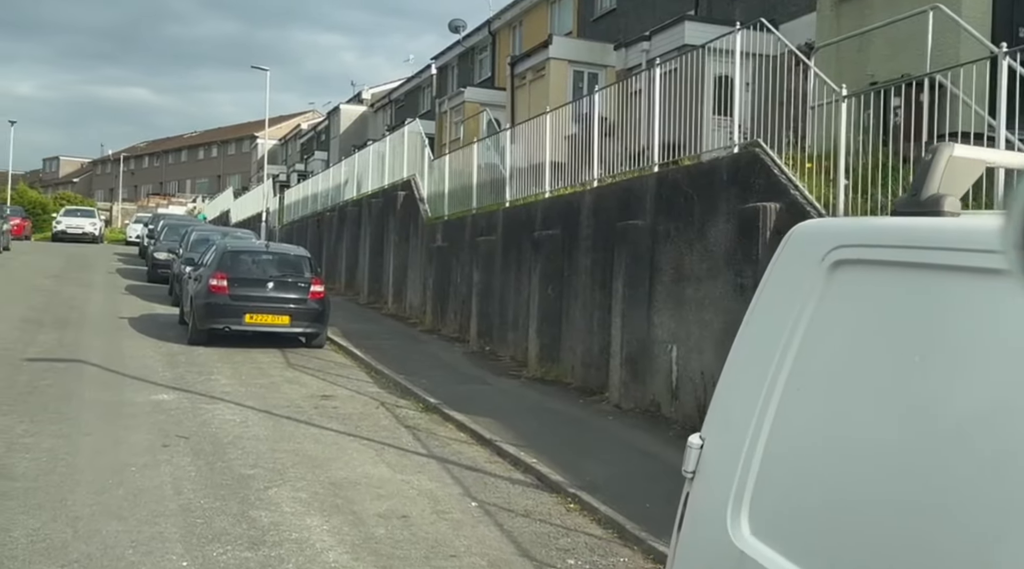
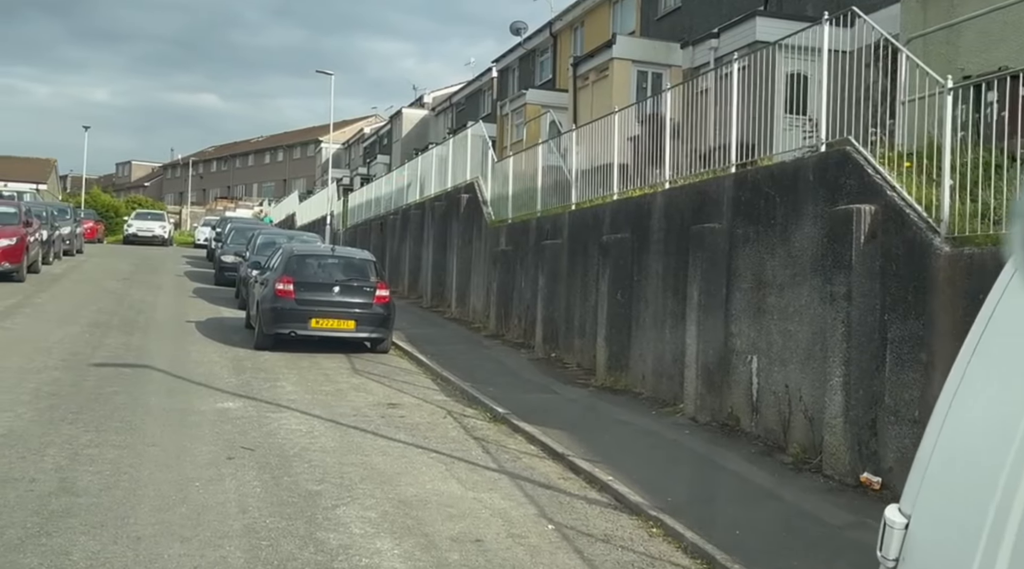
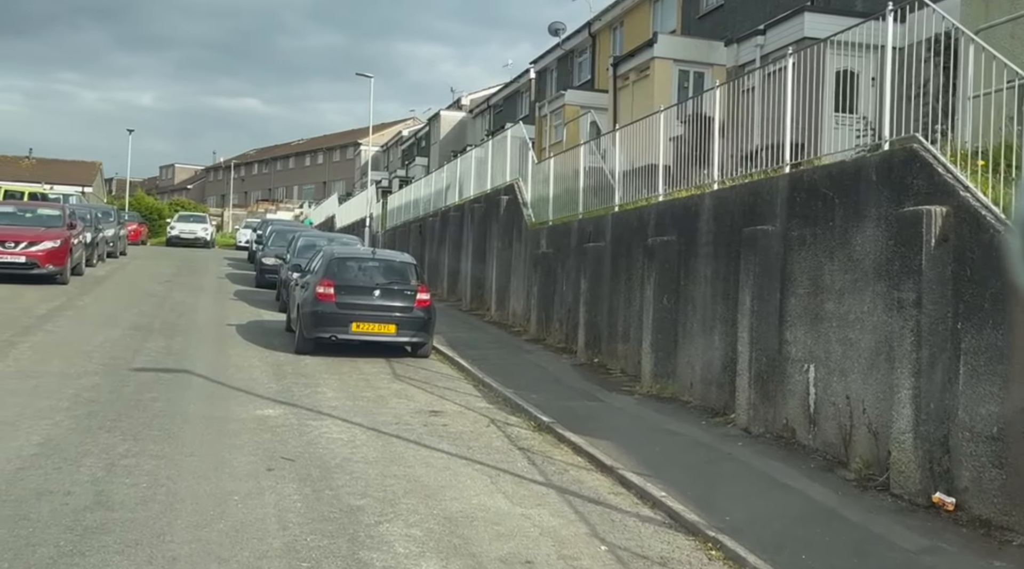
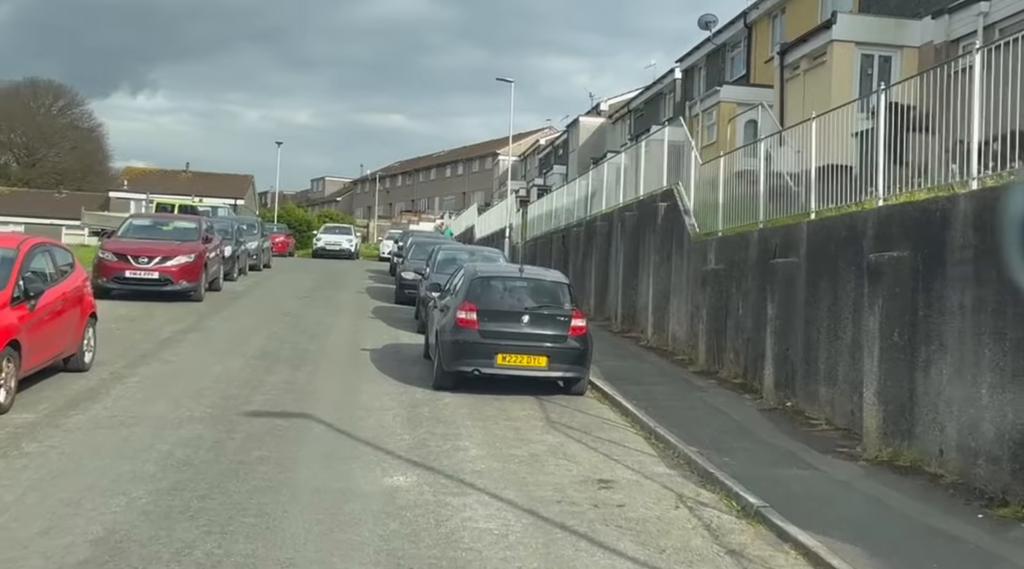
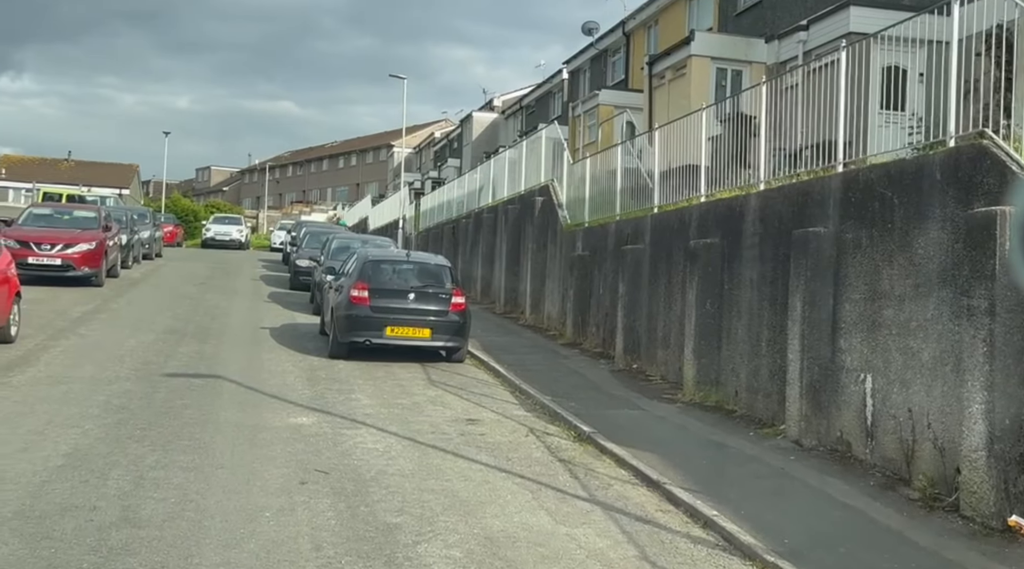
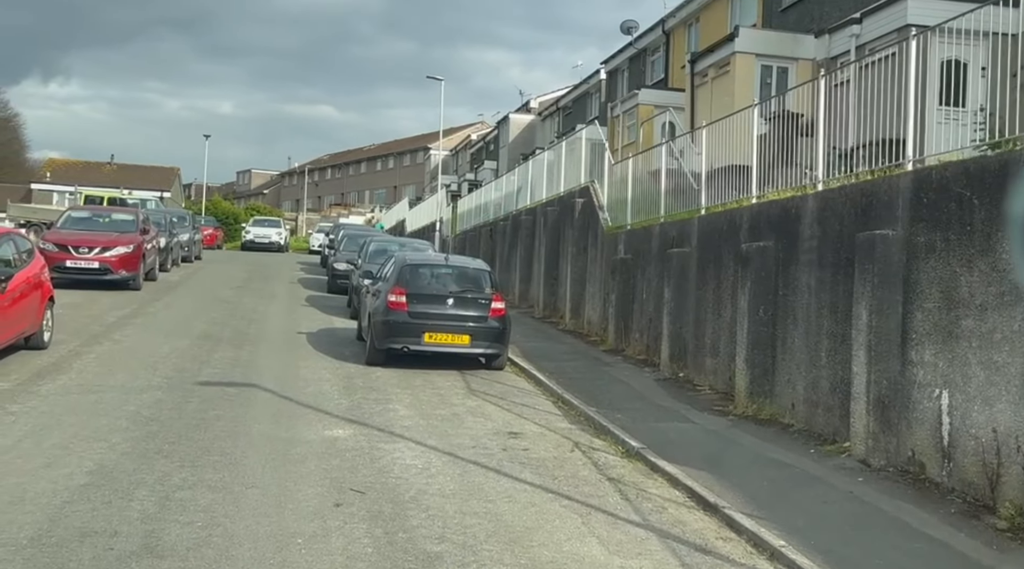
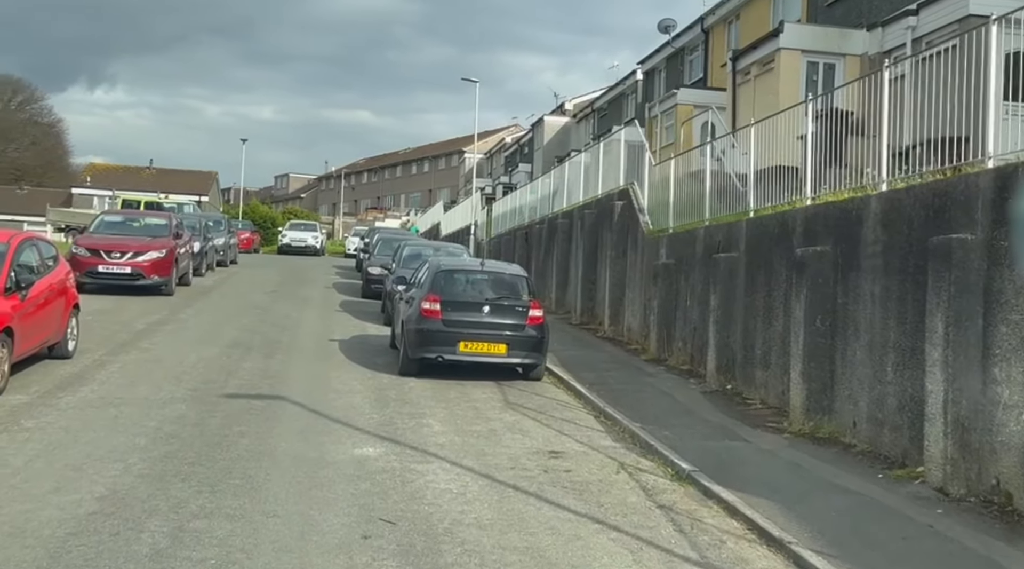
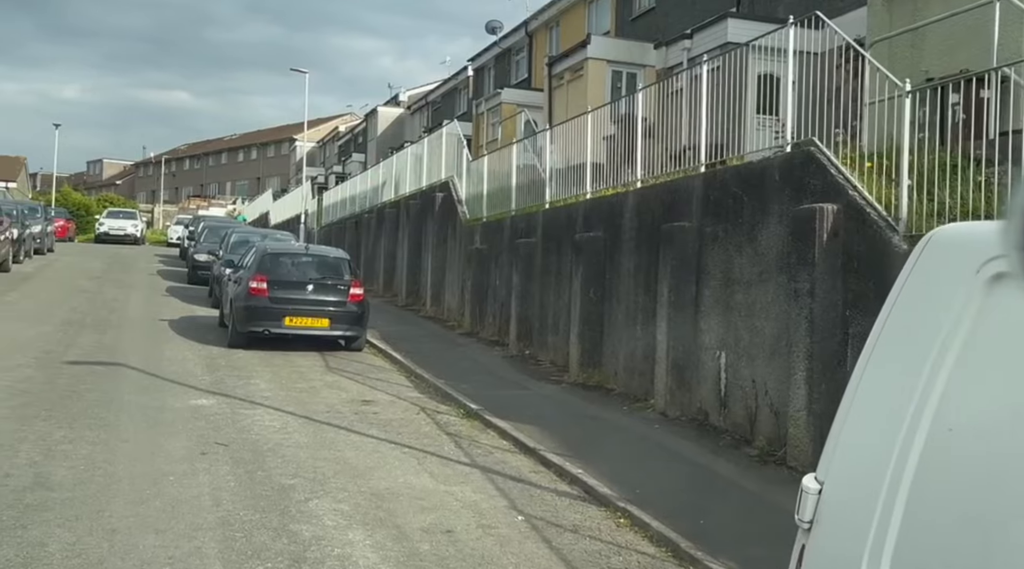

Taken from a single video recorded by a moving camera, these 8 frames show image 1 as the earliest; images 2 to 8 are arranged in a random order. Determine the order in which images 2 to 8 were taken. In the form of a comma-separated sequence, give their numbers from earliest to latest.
8, 2, 3, 5, 6, 7, 4
